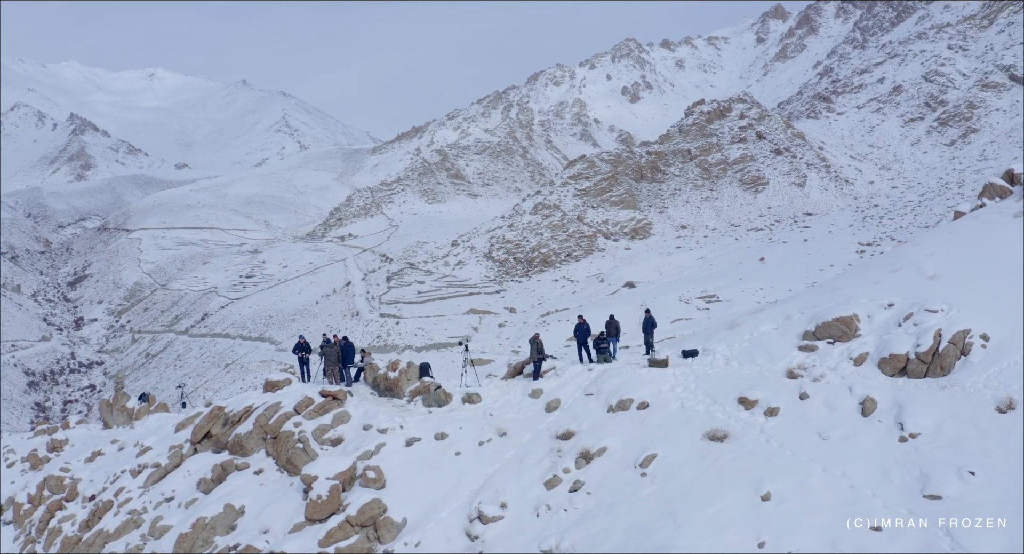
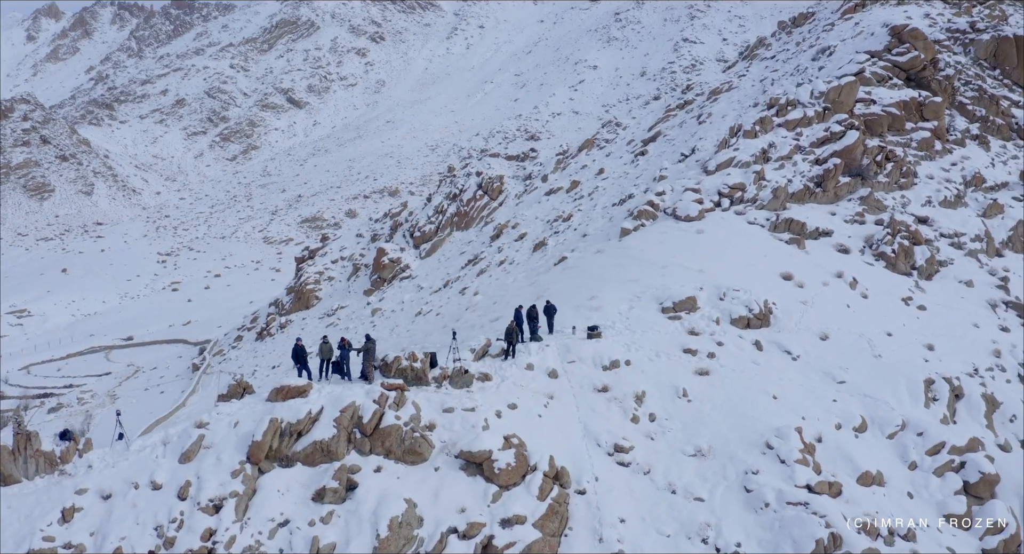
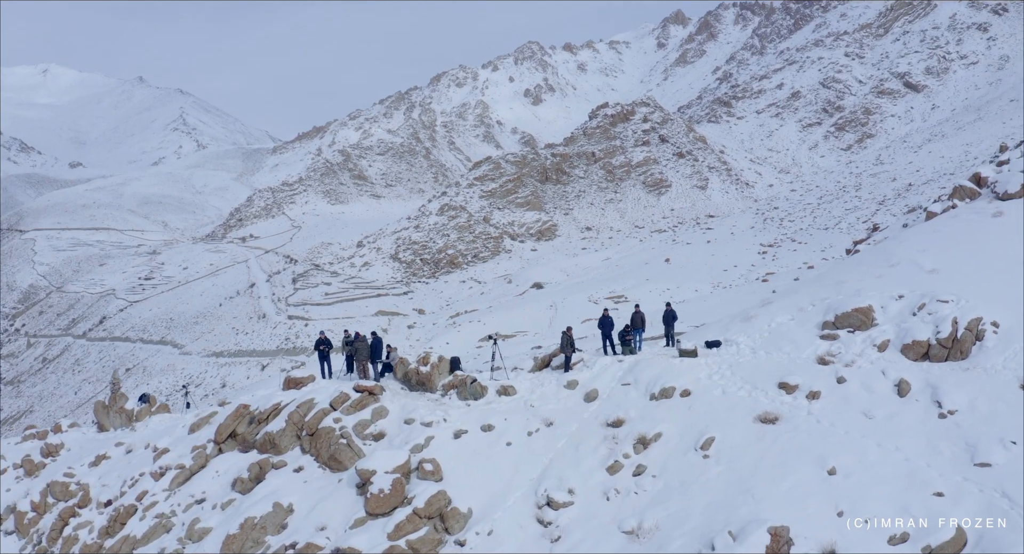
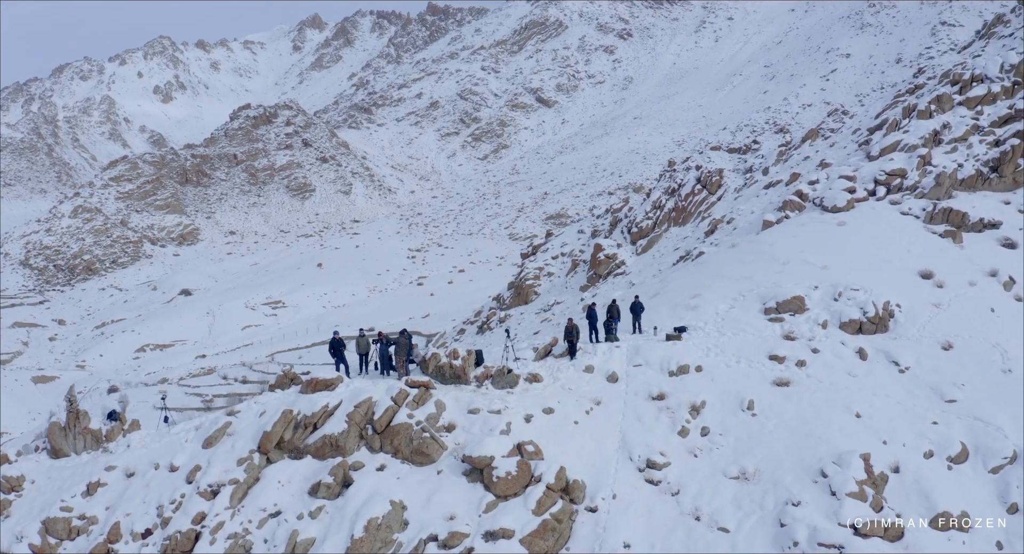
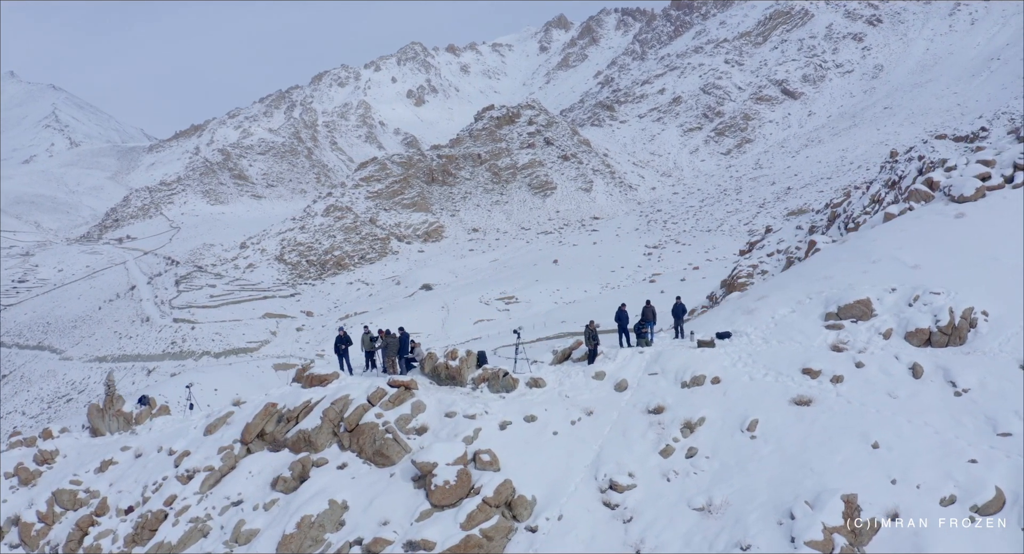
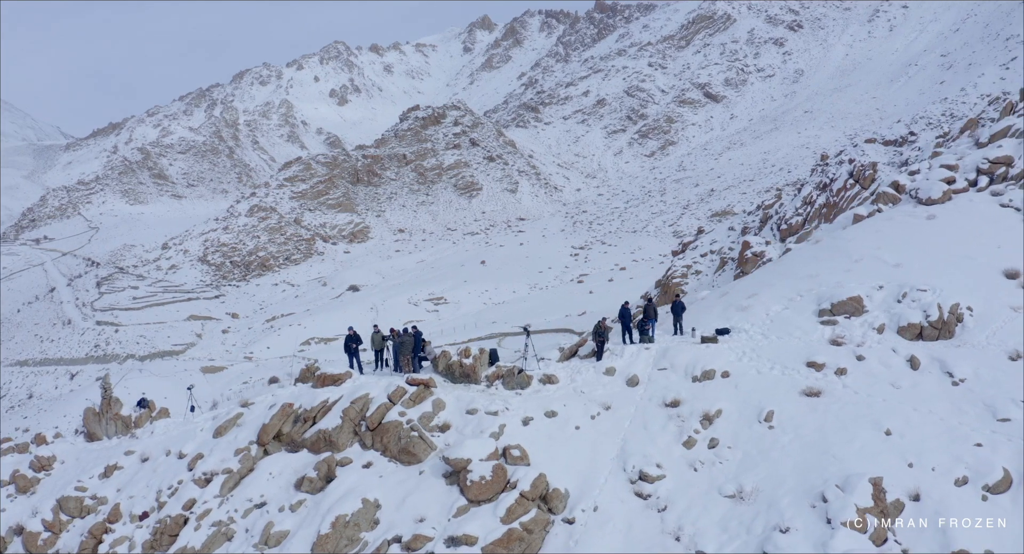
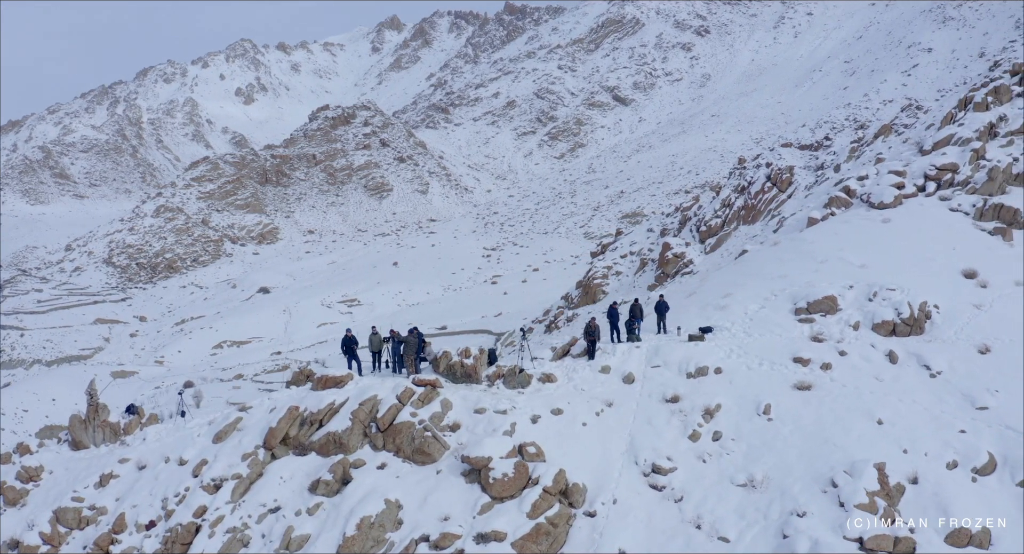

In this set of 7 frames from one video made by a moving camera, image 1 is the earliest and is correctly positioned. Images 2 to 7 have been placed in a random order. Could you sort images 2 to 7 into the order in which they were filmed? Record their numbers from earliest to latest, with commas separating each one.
3, 5, 6, 7, 4, 2
